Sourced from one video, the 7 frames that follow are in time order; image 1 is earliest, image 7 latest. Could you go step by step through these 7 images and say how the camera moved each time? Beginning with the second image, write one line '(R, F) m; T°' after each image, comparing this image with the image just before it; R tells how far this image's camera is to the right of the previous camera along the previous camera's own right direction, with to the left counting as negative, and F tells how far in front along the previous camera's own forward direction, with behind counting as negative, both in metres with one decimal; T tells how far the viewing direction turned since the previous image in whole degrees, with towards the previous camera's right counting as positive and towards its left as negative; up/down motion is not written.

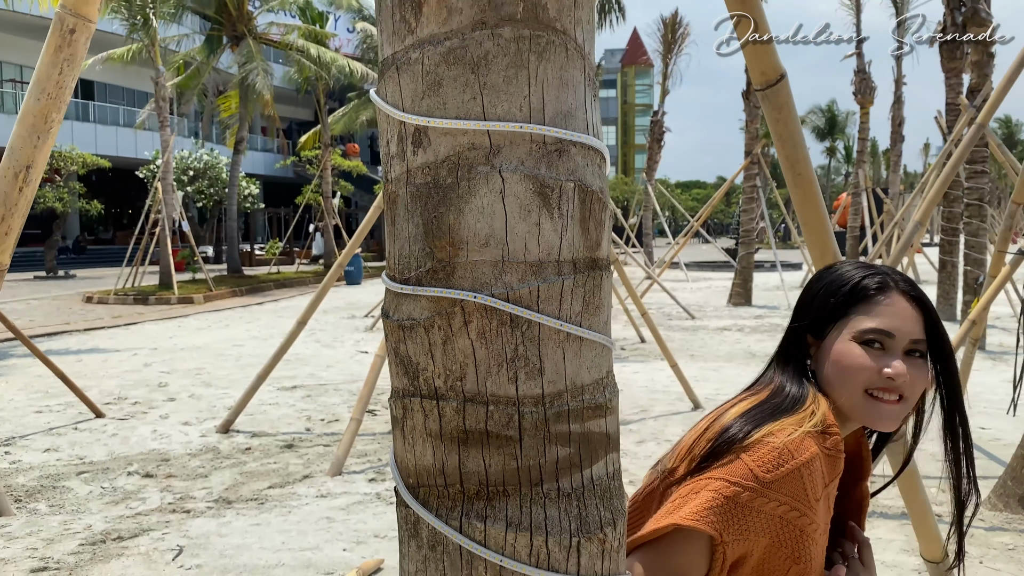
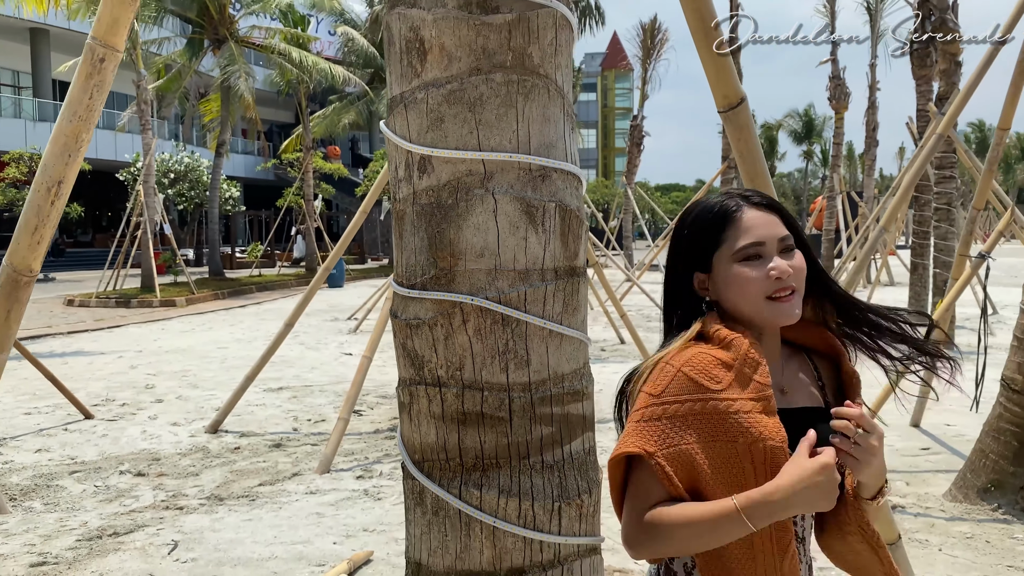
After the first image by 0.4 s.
(0.0, -0.1) m; +2°
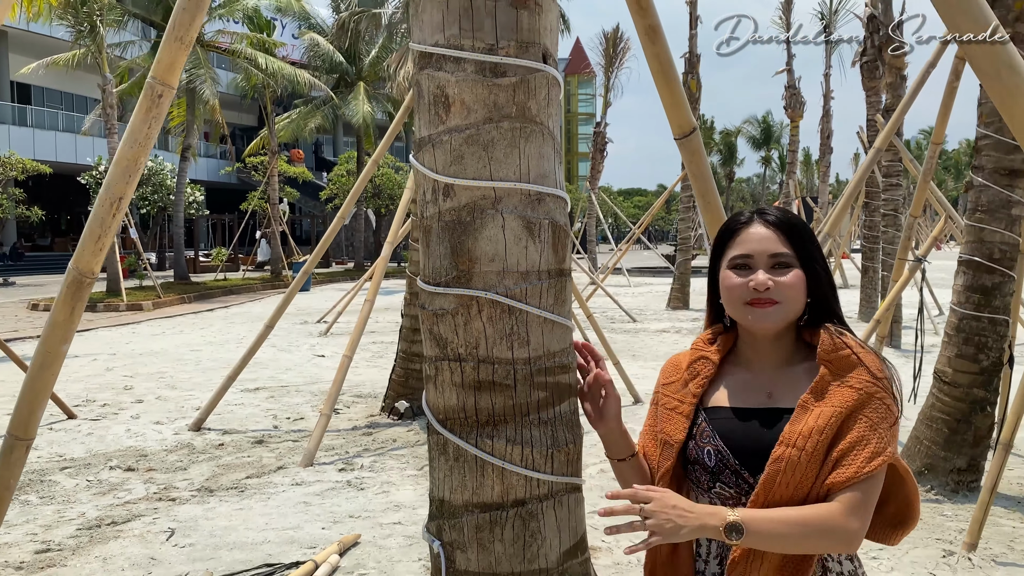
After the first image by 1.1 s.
(-0.1, -0.3) m; +3°
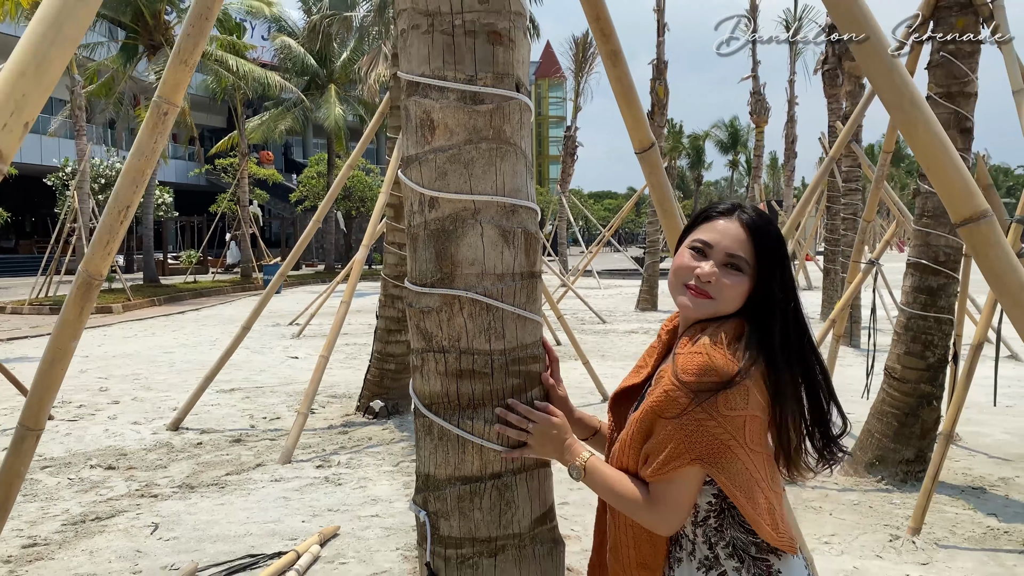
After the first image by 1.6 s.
(0.0, -0.2) m; +2°
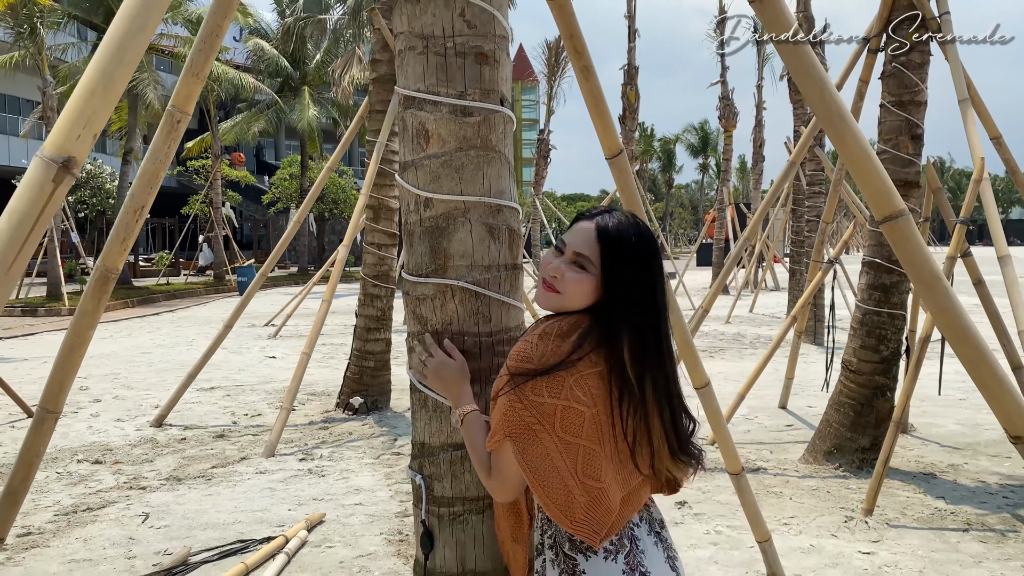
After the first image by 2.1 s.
(0.0, -0.2) m; +2°
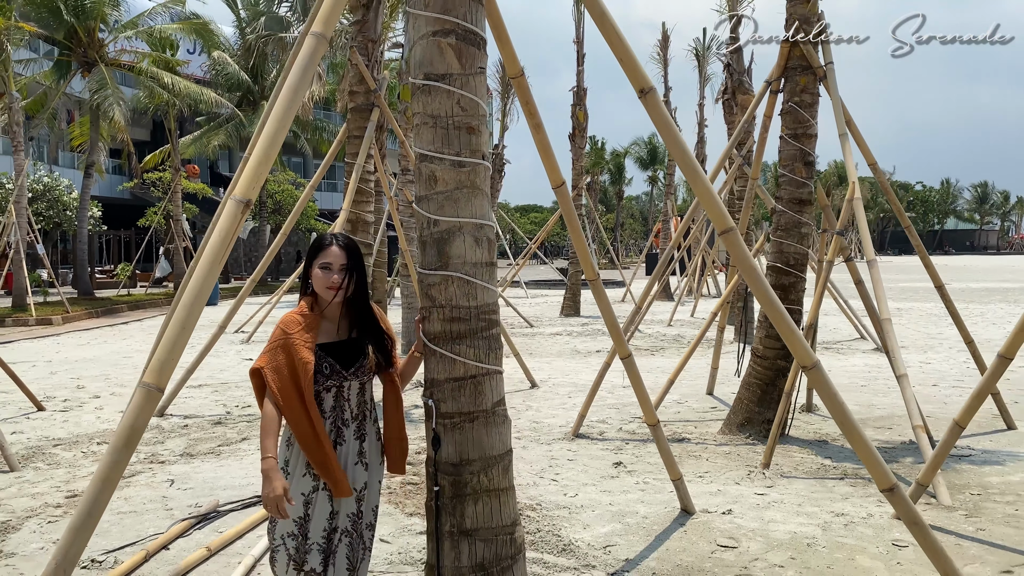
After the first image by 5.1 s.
(-0.1, -0.8) m; +4°
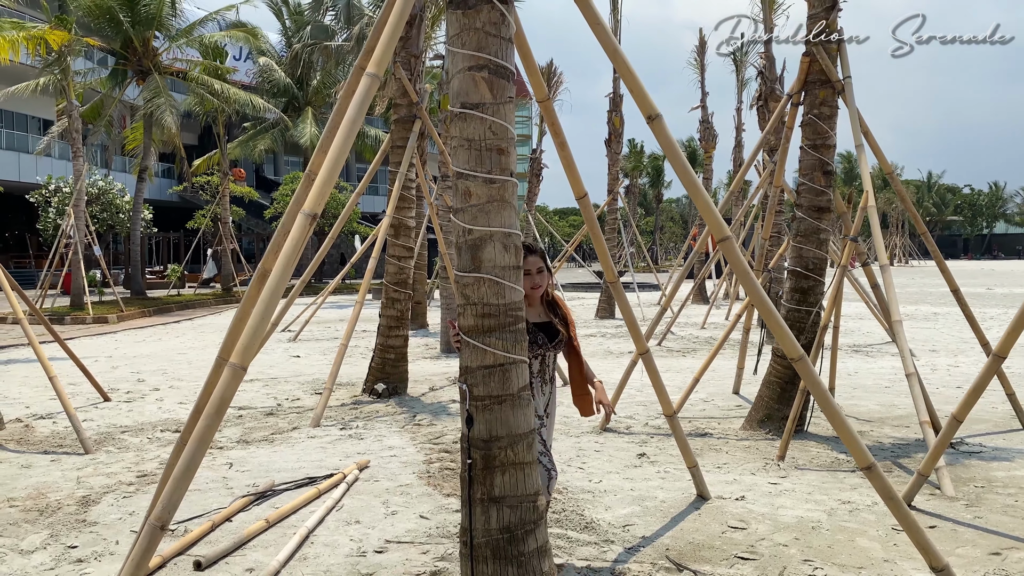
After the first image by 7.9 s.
(+0.1, -0.4) m; -3°
